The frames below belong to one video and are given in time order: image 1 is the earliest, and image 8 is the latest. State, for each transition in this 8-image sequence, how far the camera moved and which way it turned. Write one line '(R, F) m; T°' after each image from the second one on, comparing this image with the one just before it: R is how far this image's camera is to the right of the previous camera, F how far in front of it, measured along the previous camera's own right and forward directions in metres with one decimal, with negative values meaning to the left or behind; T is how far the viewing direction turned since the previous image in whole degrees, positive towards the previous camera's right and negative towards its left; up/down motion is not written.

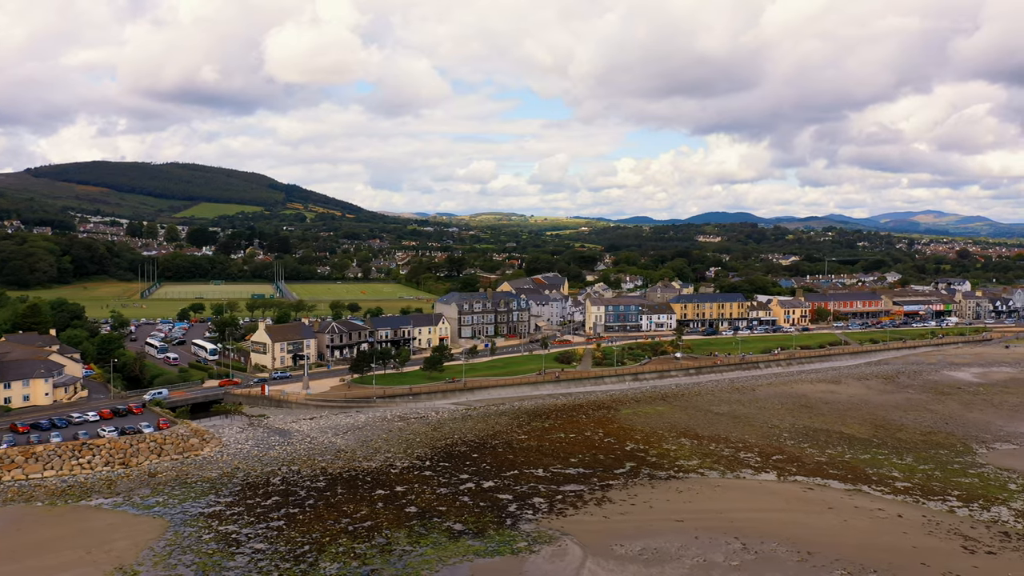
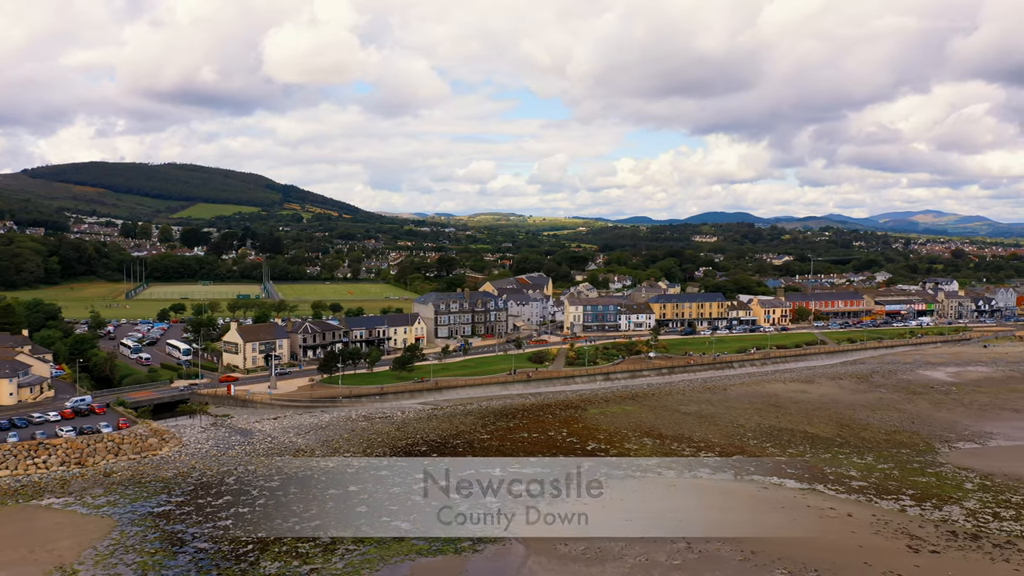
(+1.7, 0.0) m; 0°
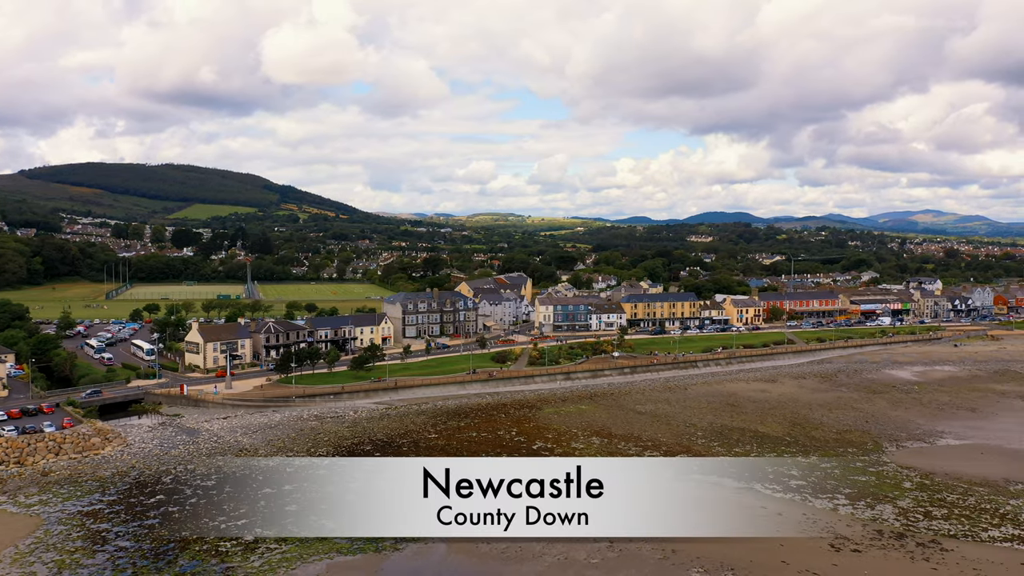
(+2.5, 0.0) m; 0°
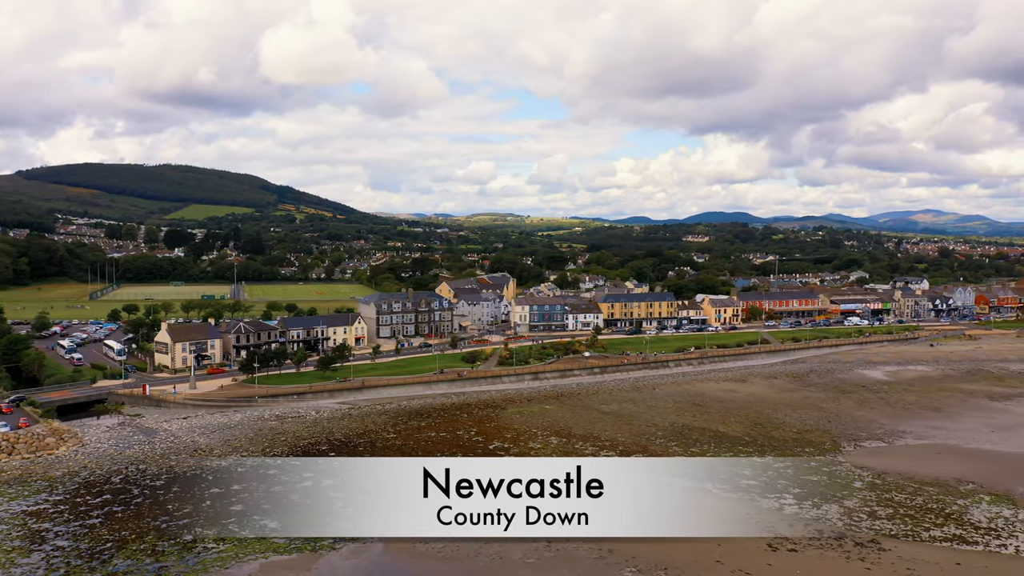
(+2.0, 0.0) m; 0°
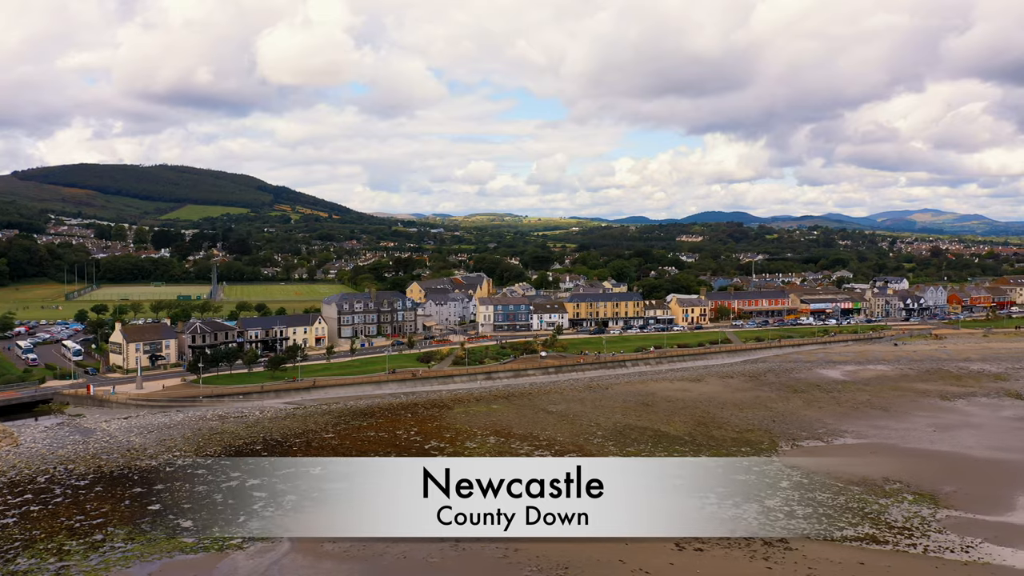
(+2.9, 0.0) m; 0°
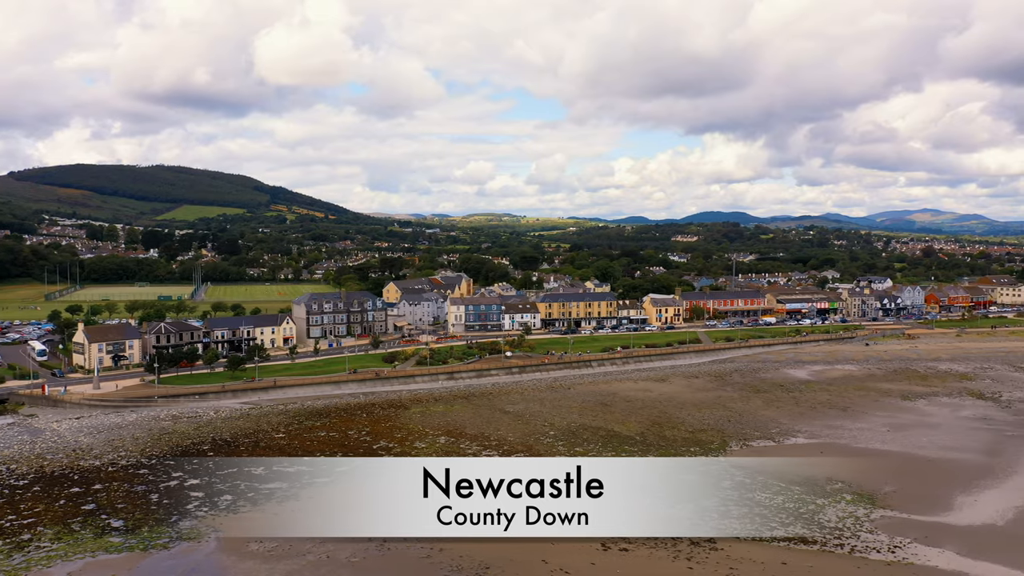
(+2.3, 0.0) m; 0°
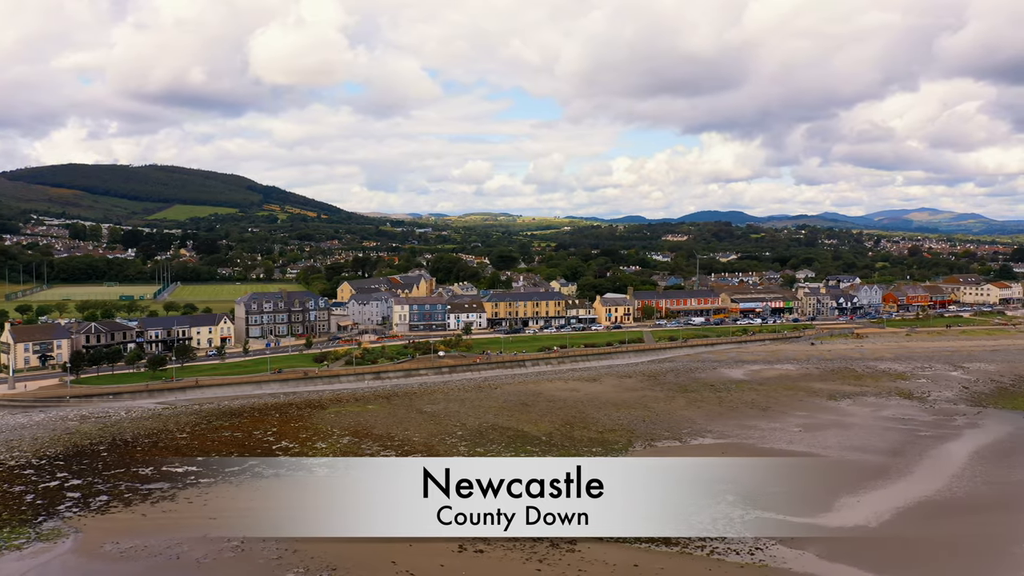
(+4.4, +0.1) m; 0°
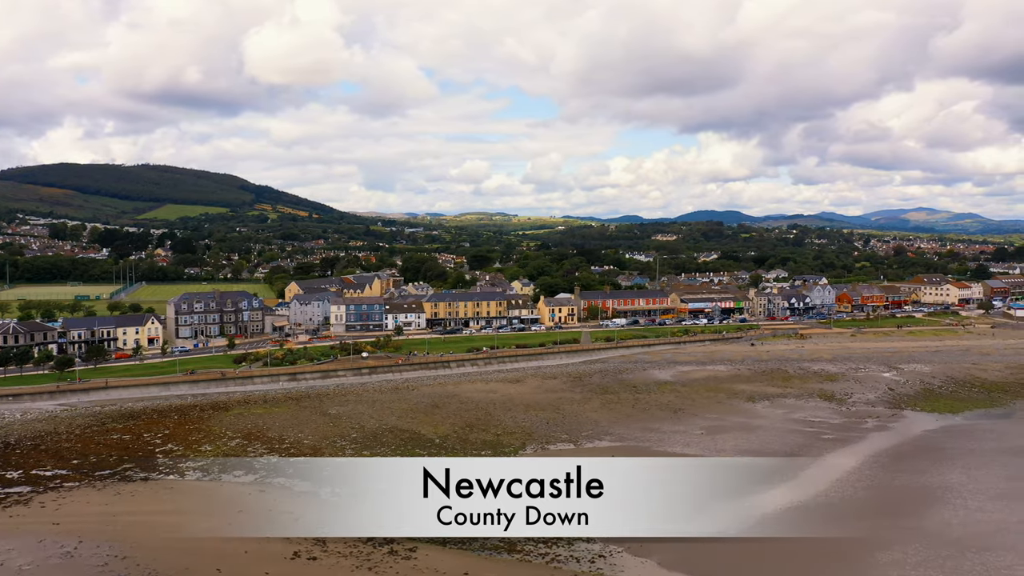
(+5.0, +0.4) m; 0°
